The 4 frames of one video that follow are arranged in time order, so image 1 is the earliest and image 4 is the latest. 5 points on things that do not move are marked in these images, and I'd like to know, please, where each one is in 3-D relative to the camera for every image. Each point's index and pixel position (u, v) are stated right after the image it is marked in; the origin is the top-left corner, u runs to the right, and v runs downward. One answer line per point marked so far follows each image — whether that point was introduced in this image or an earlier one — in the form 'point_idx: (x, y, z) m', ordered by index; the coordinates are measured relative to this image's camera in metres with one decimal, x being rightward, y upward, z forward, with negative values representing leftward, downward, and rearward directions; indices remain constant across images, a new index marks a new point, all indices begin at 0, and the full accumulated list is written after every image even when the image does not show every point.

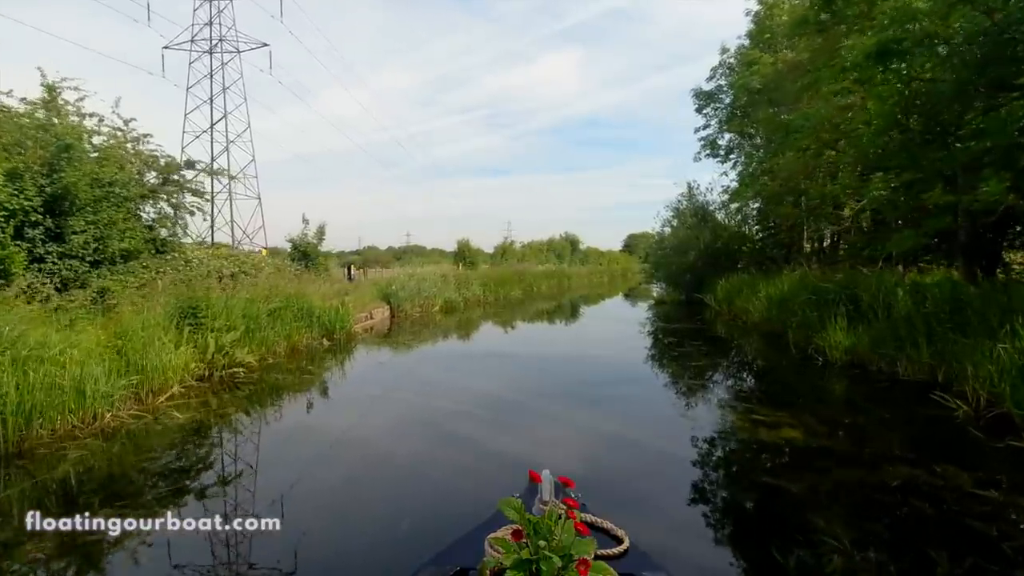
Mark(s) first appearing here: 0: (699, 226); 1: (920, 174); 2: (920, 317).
0: (+6.3, +2.1, +19.1) m
1: (+4.9, +1.4, +6.7) m
2: (+4.9, -0.3, +6.8) m
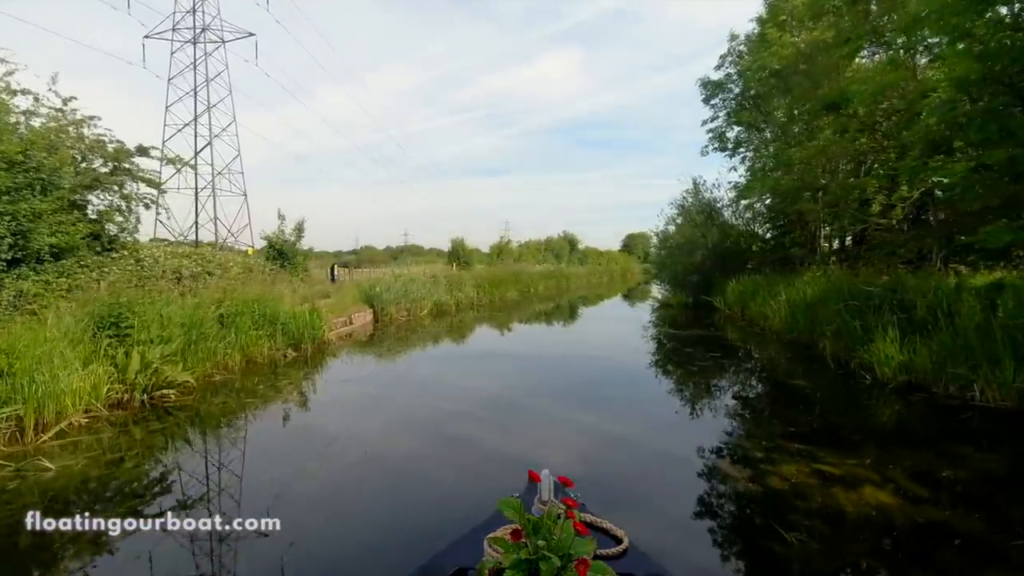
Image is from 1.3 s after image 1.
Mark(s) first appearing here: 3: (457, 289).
0: (+6.2, +2.0, +17.9) m
1: (+4.8, +1.3, +5.5) m
2: (+4.8, -0.4, +5.6) m
3: (-1.9, 0.0, +19.2) m
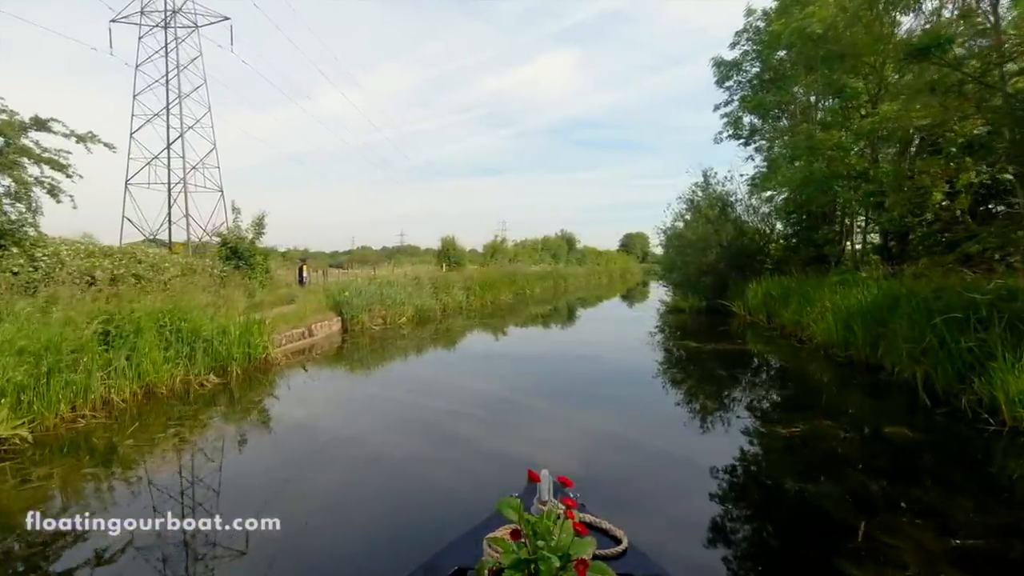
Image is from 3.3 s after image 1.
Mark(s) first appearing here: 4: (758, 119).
0: (+6.0, +2.0, +16.6) m
1: (+4.6, +1.3, +4.3) m
2: (+4.6, -0.4, +4.3) m
3: (-2.1, -0.1, +18.0) m
4: (+7.3, +5.0, +17.1) m
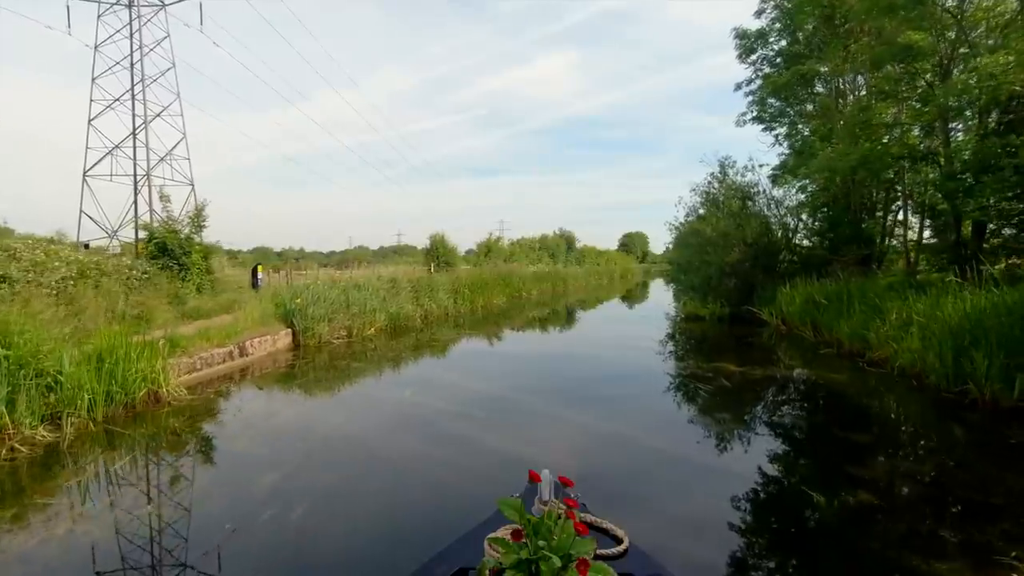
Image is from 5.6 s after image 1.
0: (+6.0, +2.0, +16.3) m
1: (+4.6, +1.3, +3.9) m
2: (+4.6, -0.4, +4.0) m
3: (-2.2, -0.1, +17.6) m
4: (+7.2, +5.1, +16.7) m
